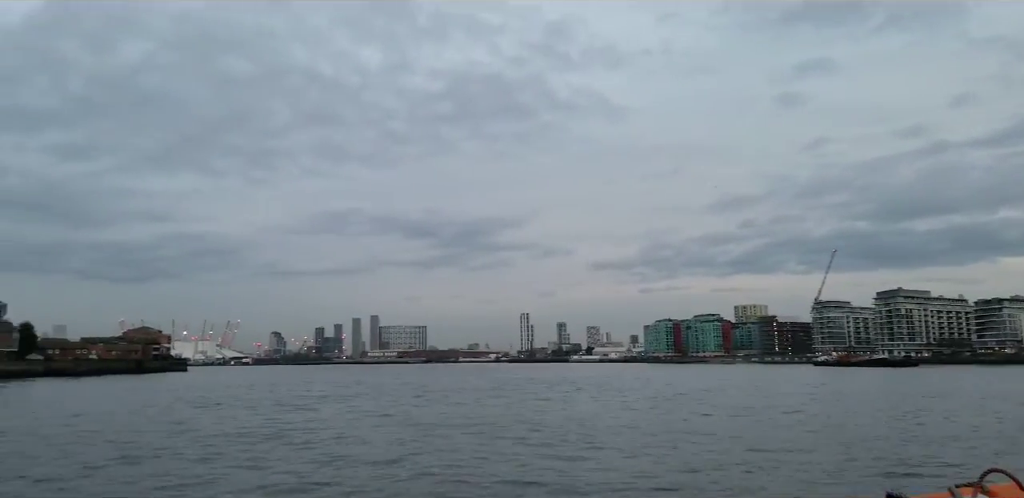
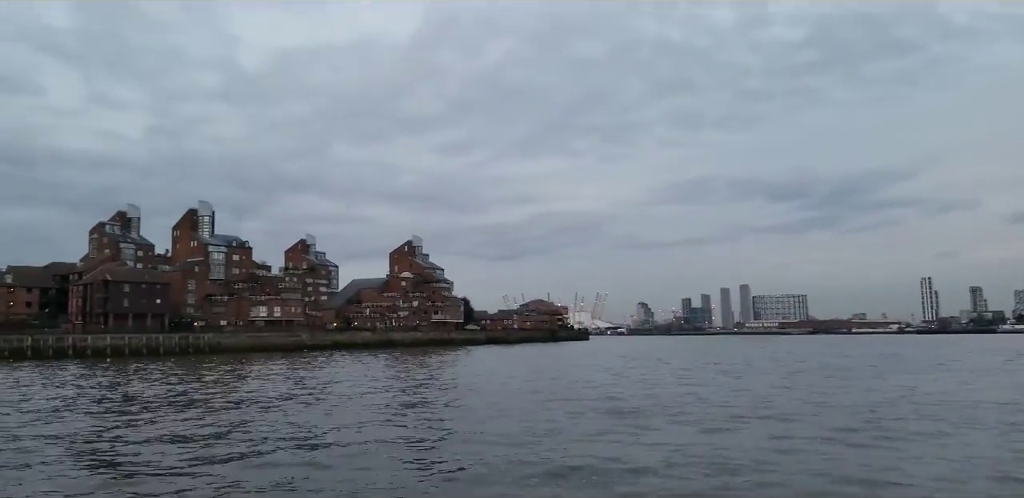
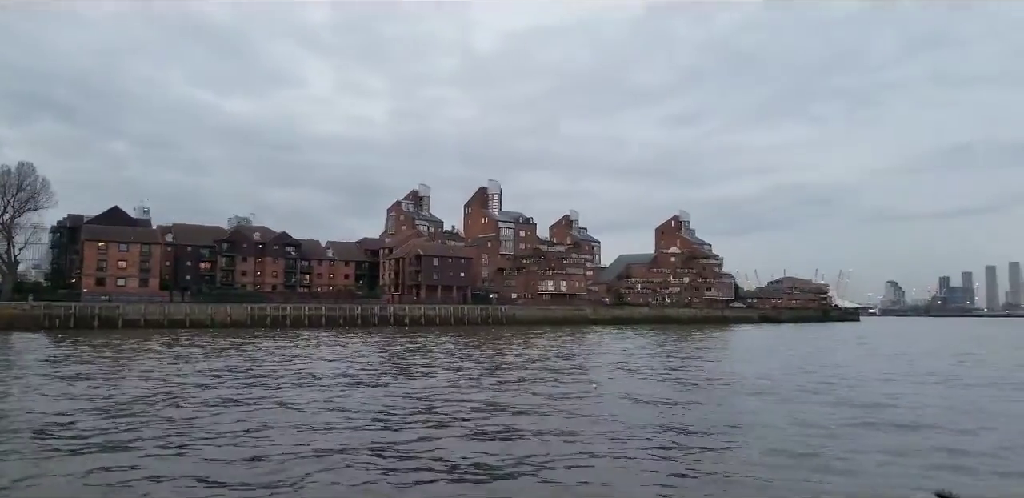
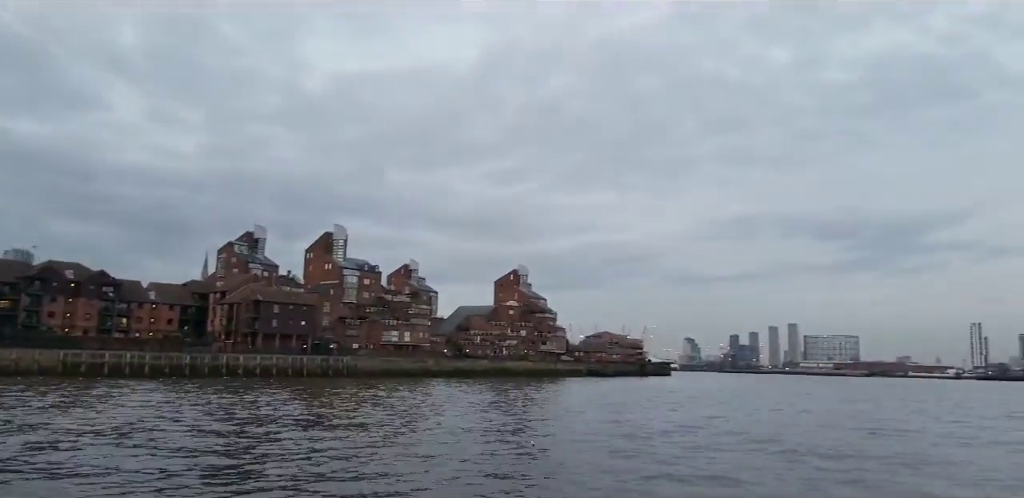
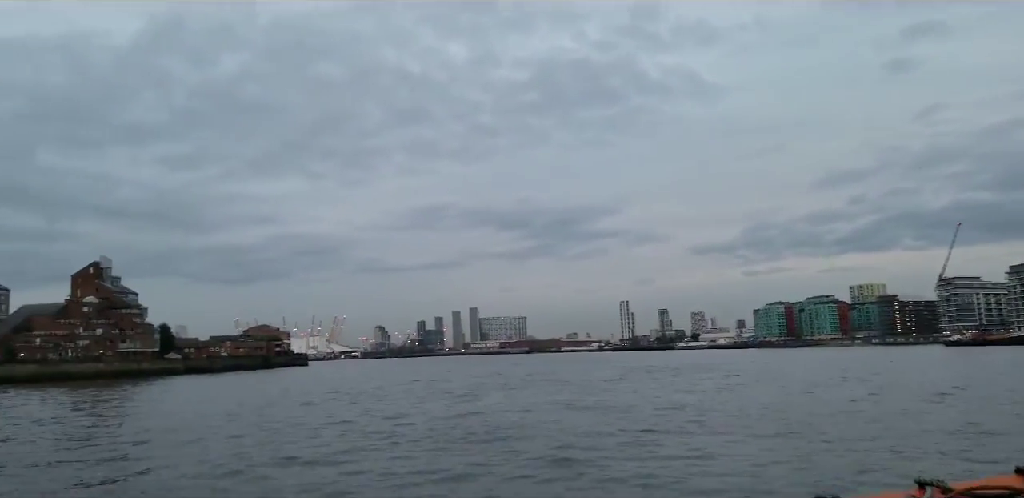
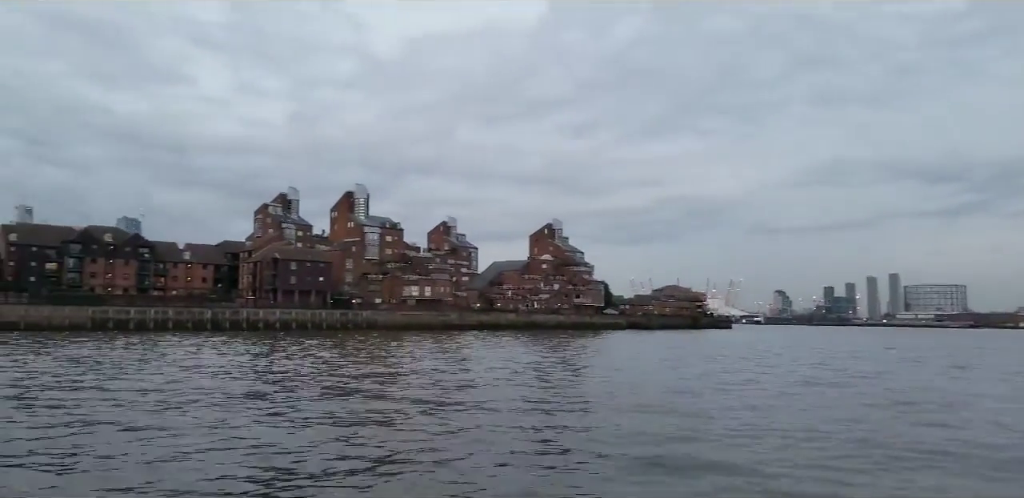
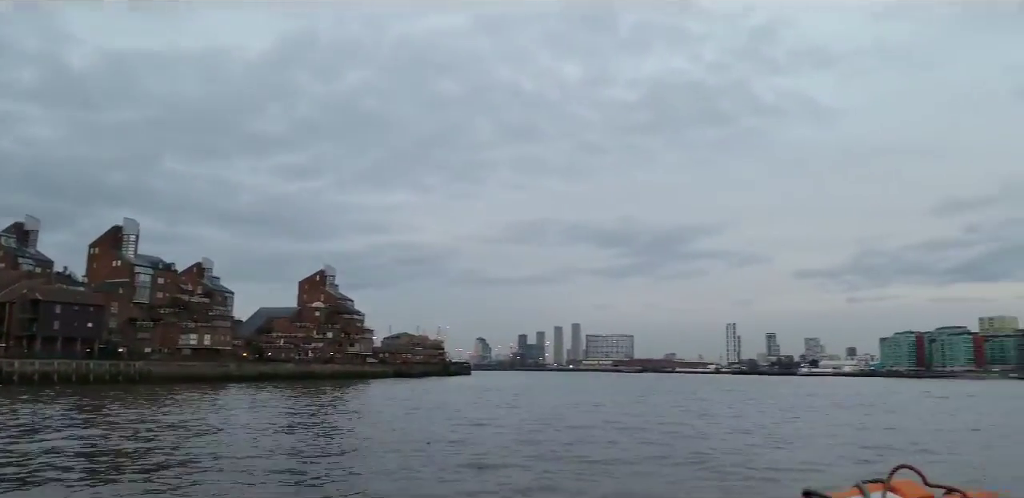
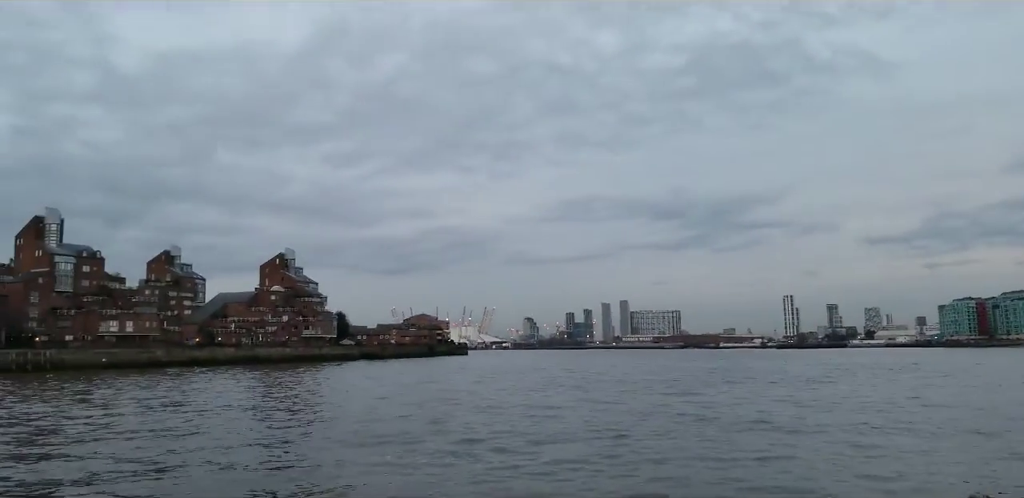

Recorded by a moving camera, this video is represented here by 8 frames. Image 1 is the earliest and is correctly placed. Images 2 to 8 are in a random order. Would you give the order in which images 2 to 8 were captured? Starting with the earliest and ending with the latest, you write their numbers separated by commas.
5, 8, 2, 6, 3, 4, 7
